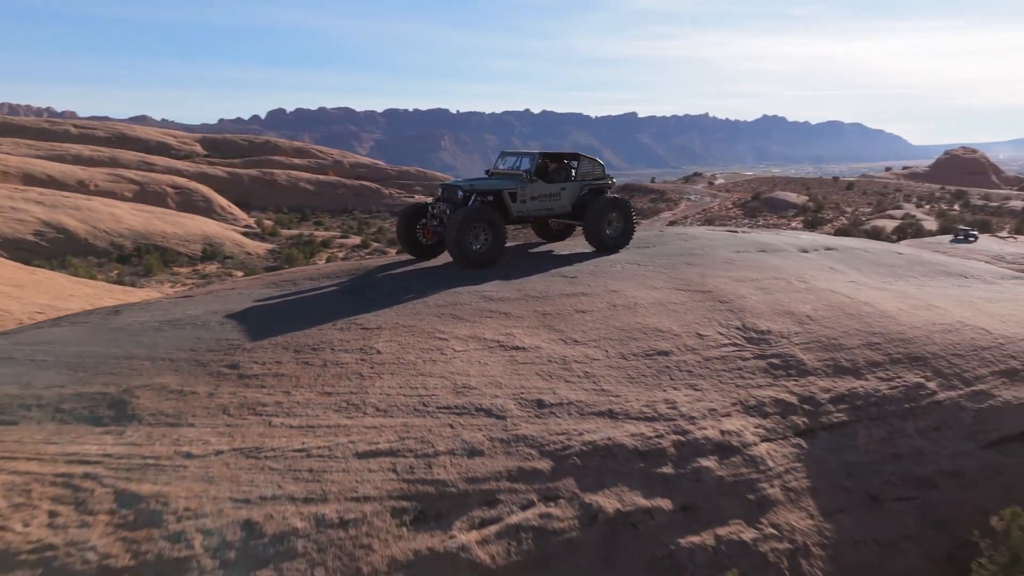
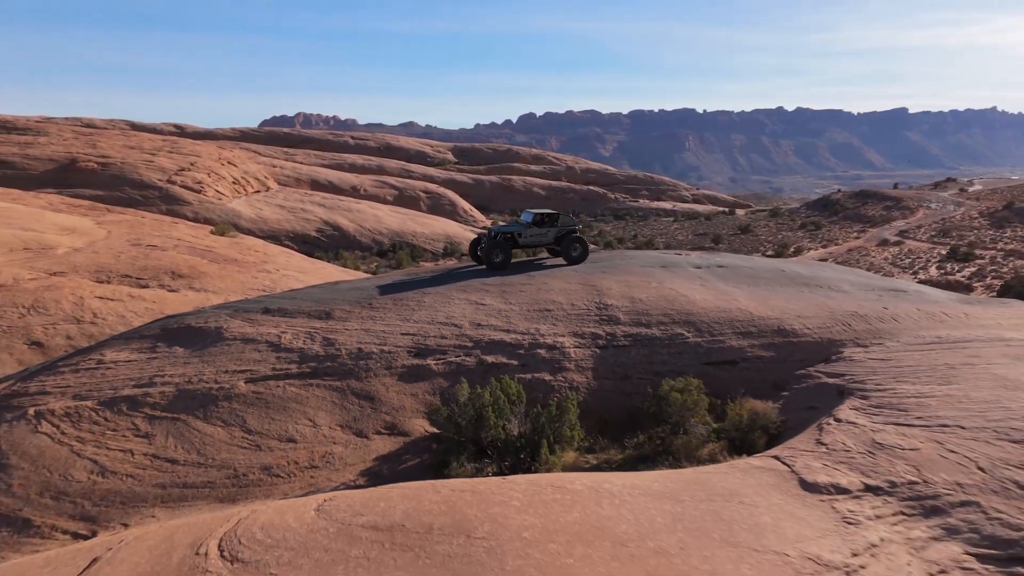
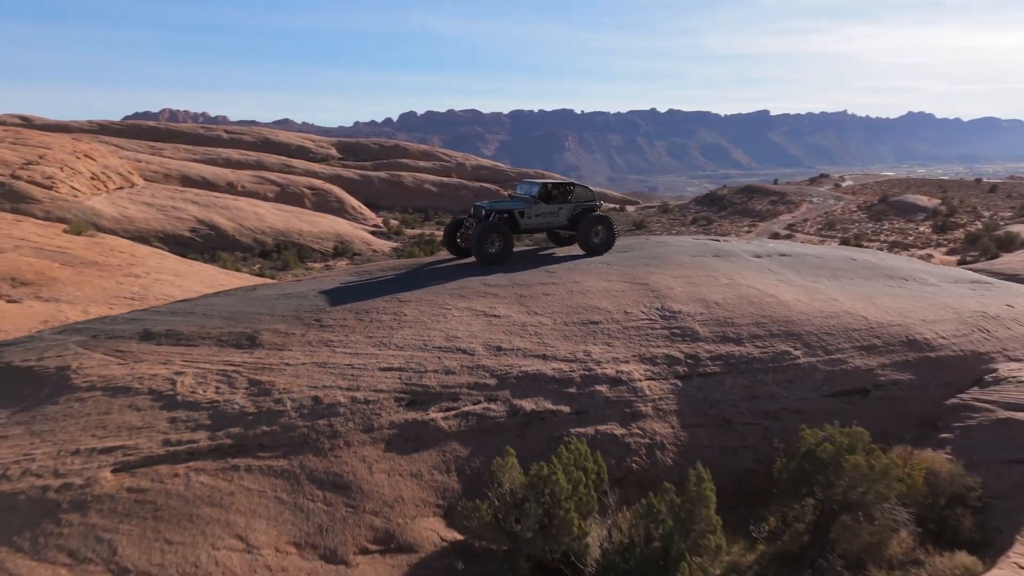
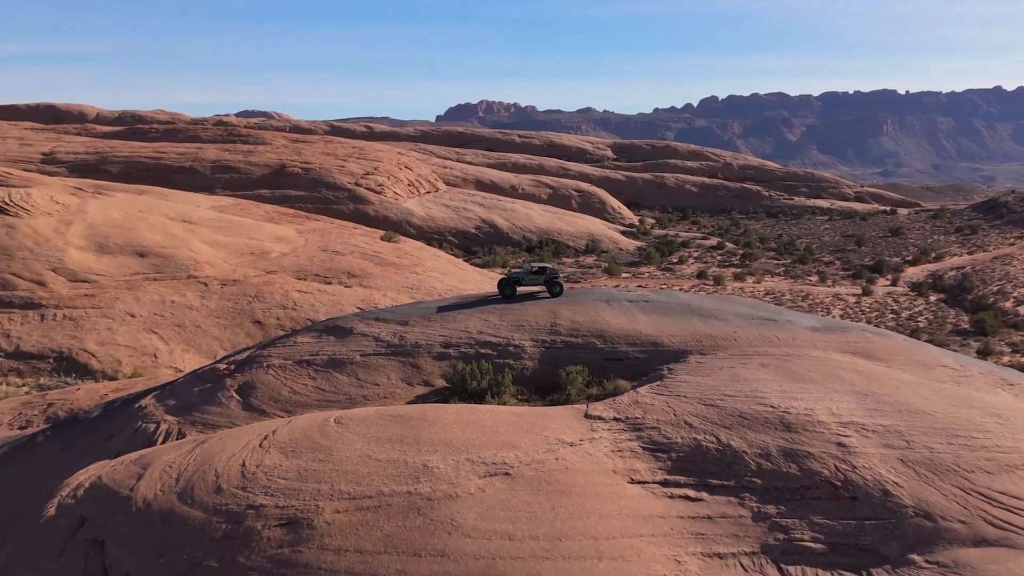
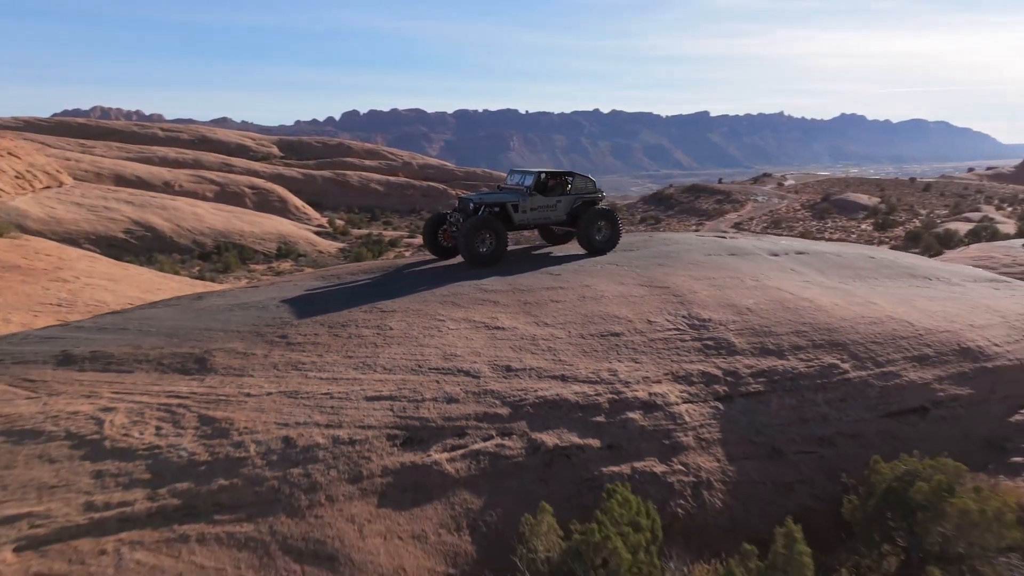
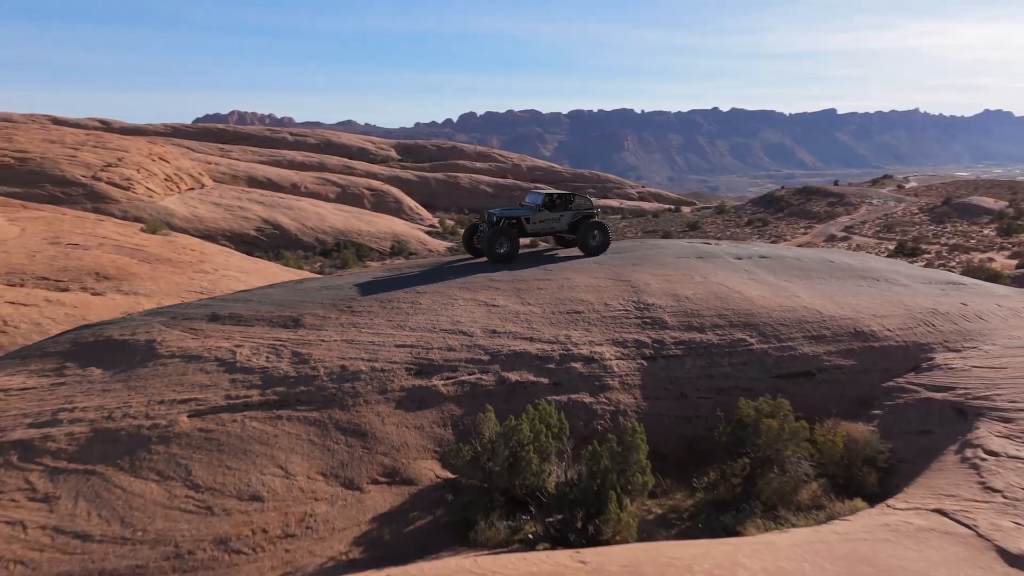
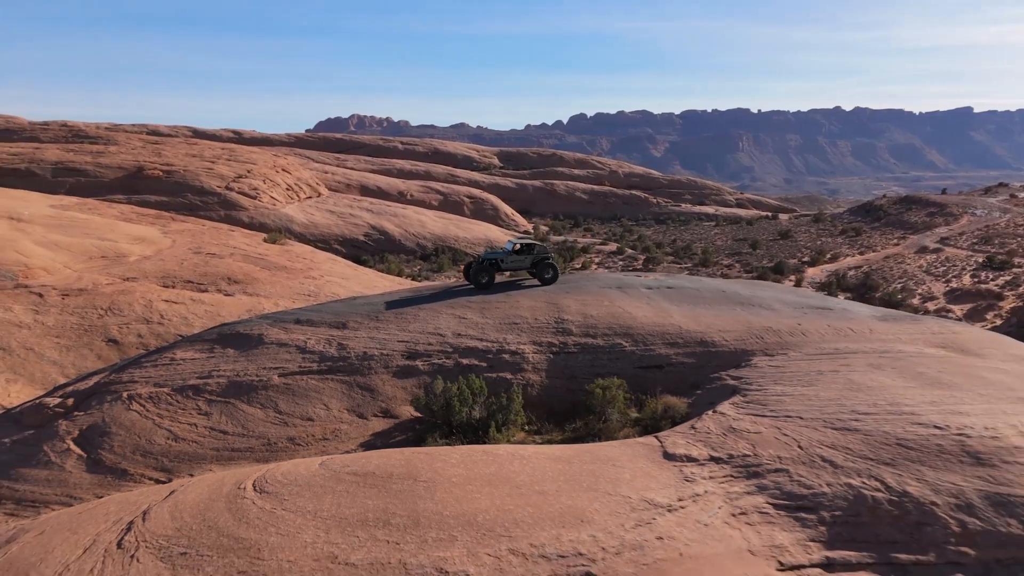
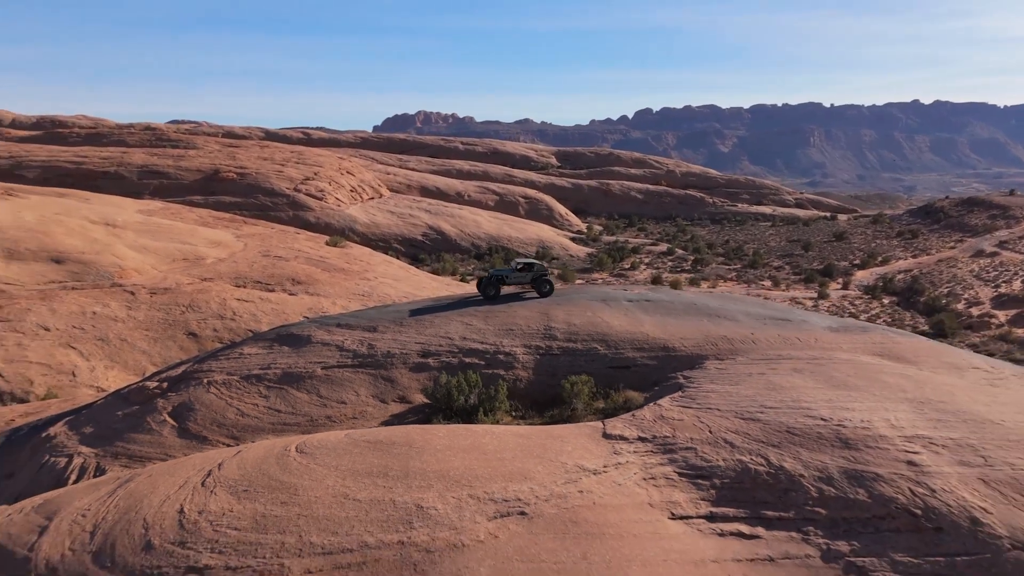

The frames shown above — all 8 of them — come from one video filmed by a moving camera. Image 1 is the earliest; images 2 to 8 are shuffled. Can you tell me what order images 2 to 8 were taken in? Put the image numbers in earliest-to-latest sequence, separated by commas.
5, 3, 6, 2, 7, 8, 4
